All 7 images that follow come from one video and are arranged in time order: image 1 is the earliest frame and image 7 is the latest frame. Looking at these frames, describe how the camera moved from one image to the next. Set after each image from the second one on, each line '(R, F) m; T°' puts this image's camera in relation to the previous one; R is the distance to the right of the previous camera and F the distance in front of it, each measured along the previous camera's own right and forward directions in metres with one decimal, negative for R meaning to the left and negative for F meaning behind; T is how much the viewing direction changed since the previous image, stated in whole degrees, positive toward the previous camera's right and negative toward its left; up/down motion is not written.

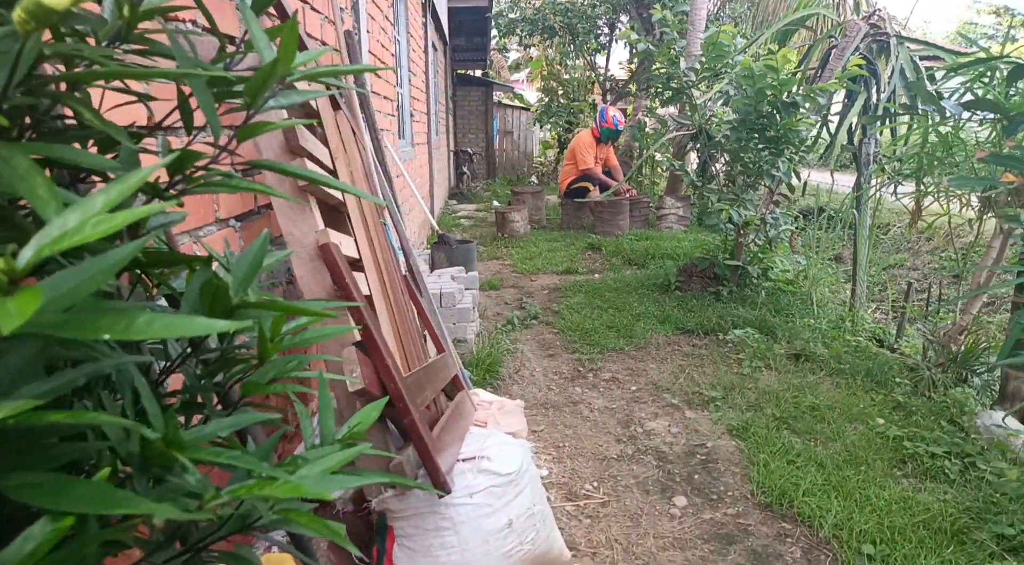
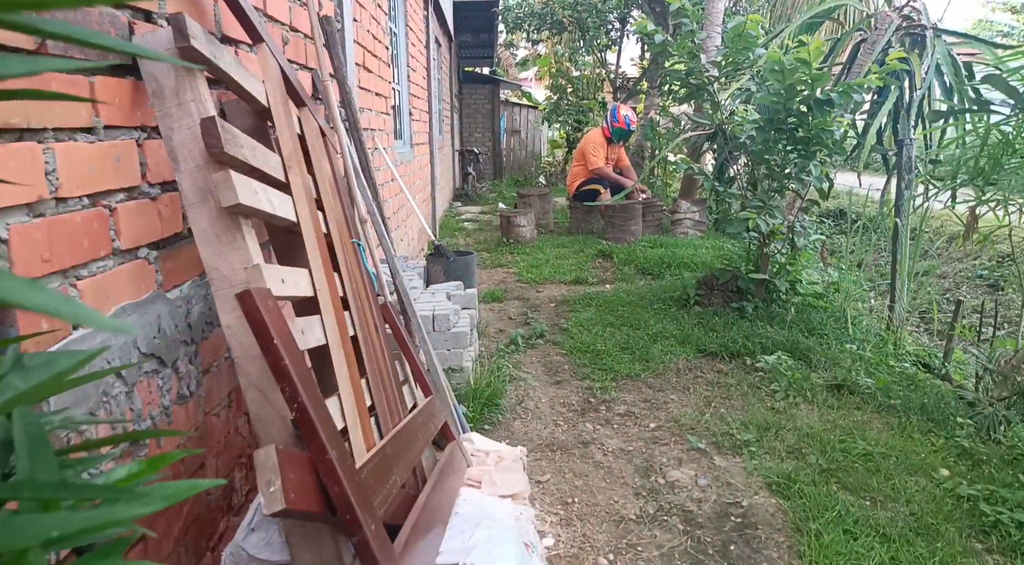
(0.0, +0.4) m; -1°
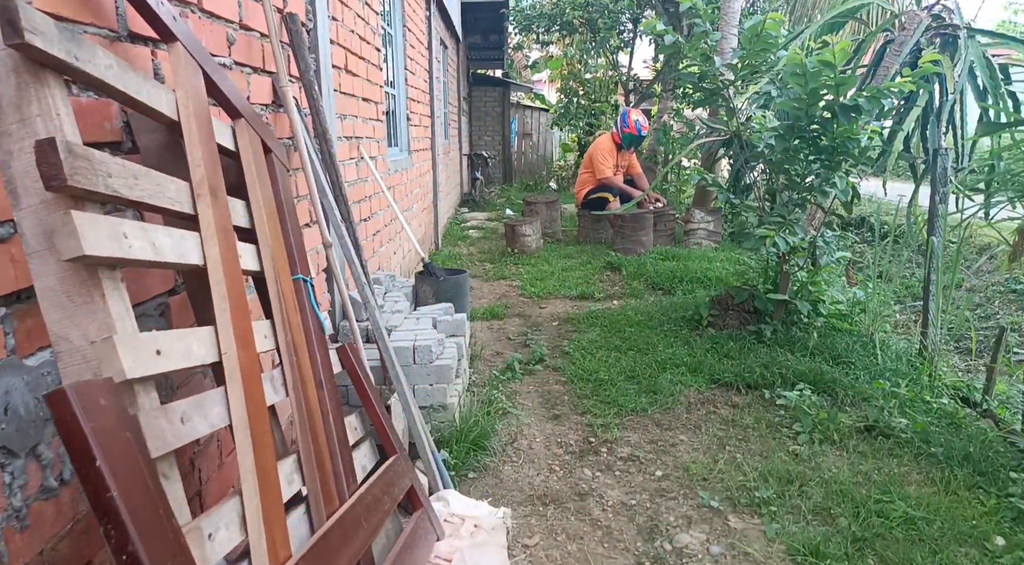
(+0.1, +0.3) m; -1°
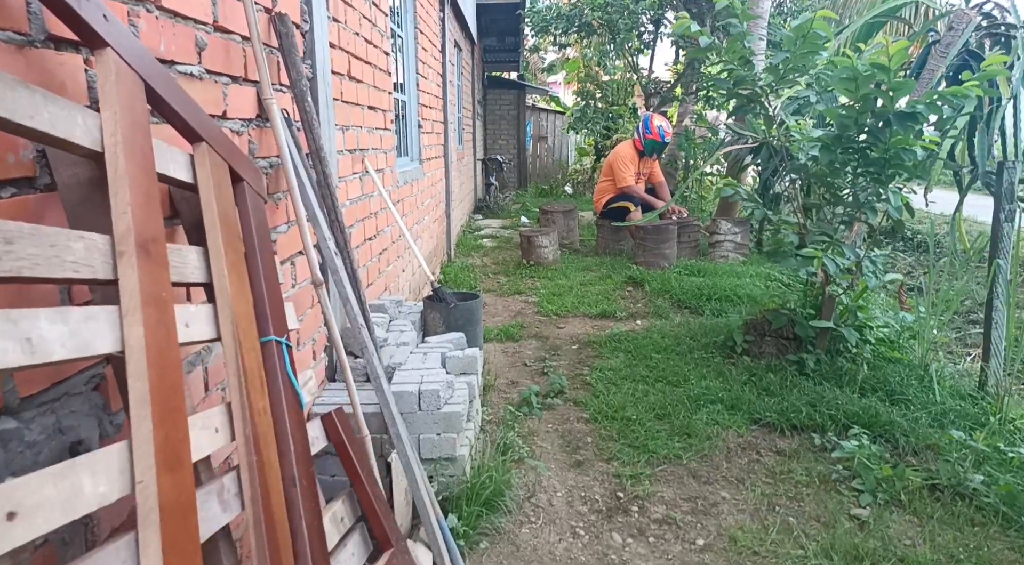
(0.0, +0.3) m; -1°
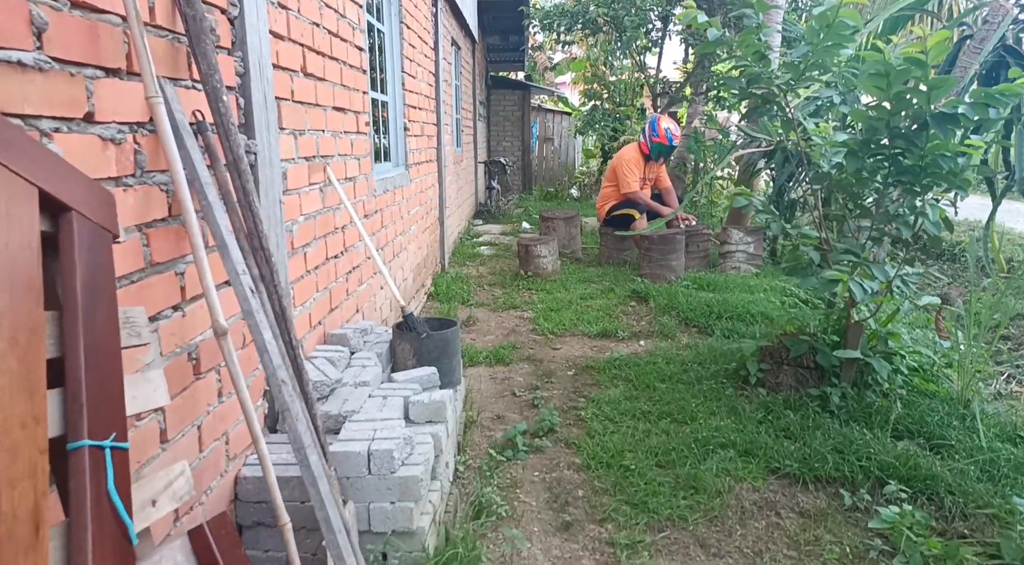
(+0.1, +0.4) m; -1°
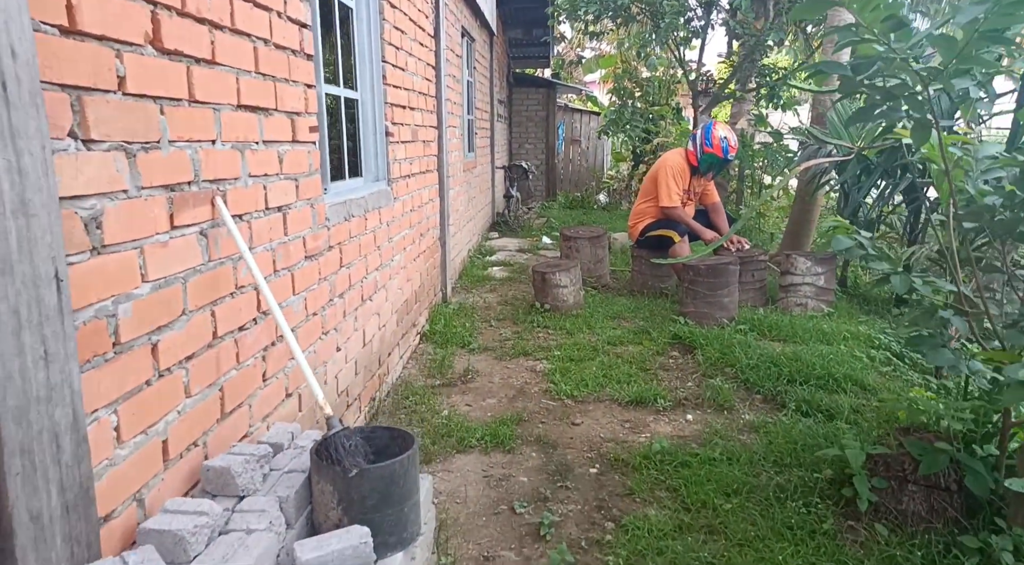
(+0.1, +1.0) m; -2°
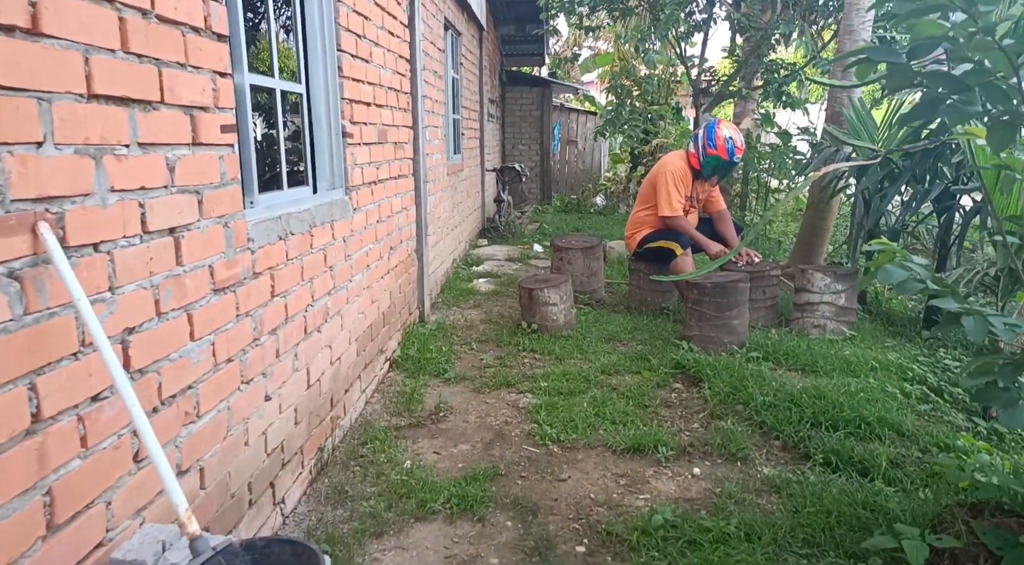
(+0.1, +0.5) m; 0°
